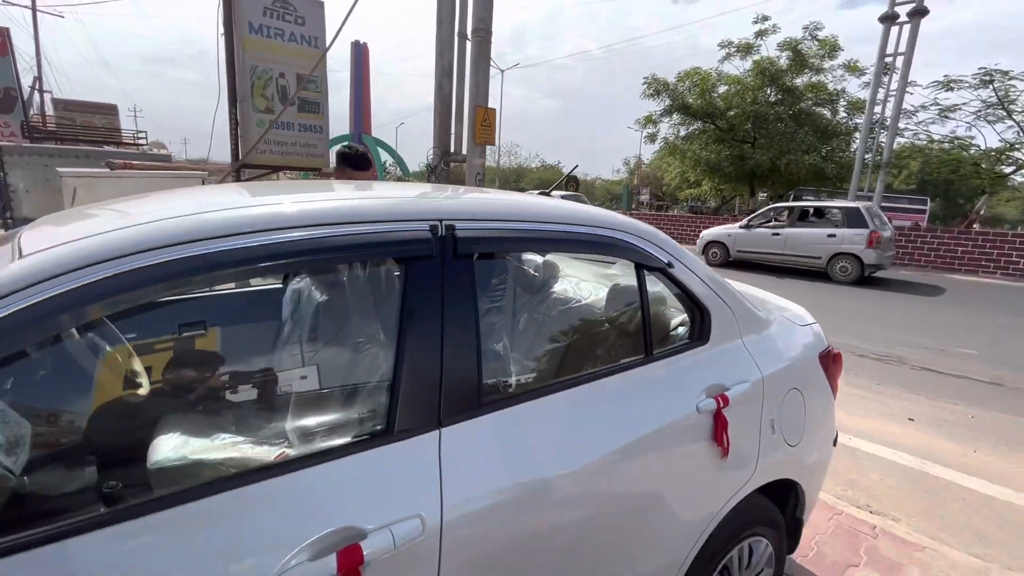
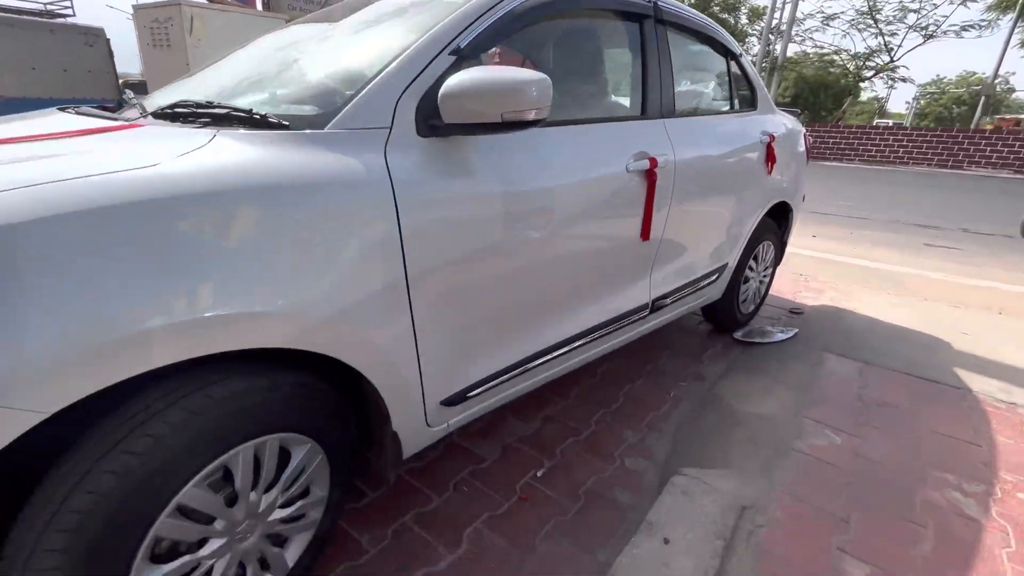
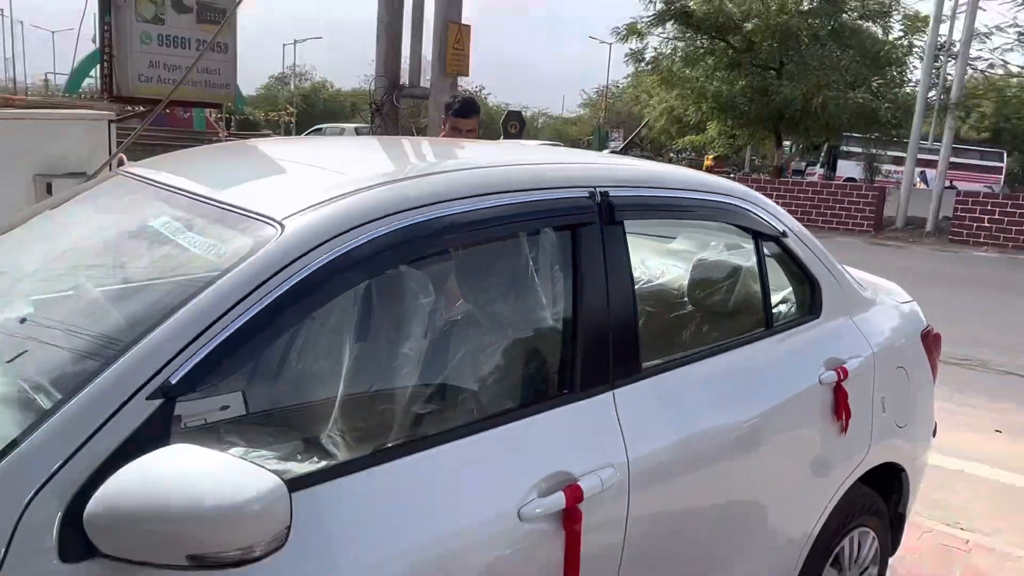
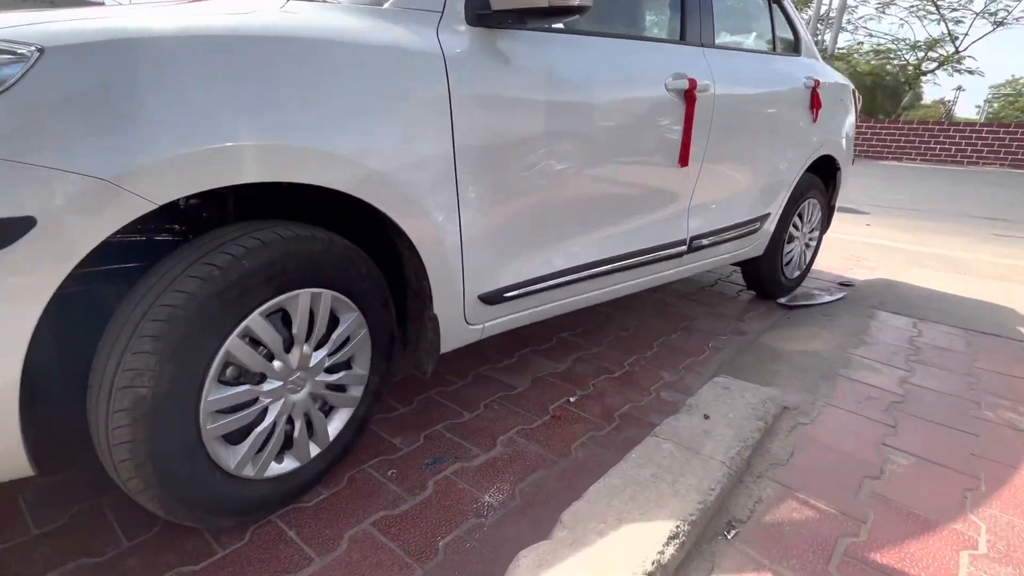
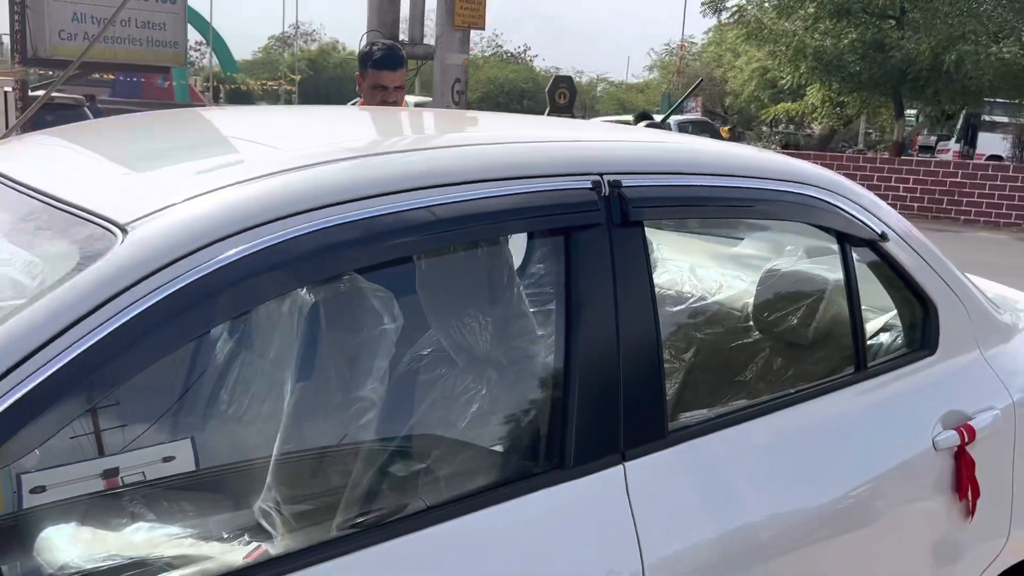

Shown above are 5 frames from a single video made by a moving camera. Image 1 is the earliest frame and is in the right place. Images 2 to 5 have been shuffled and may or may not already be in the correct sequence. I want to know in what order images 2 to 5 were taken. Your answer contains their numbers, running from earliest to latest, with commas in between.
5, 3, 2, 4
